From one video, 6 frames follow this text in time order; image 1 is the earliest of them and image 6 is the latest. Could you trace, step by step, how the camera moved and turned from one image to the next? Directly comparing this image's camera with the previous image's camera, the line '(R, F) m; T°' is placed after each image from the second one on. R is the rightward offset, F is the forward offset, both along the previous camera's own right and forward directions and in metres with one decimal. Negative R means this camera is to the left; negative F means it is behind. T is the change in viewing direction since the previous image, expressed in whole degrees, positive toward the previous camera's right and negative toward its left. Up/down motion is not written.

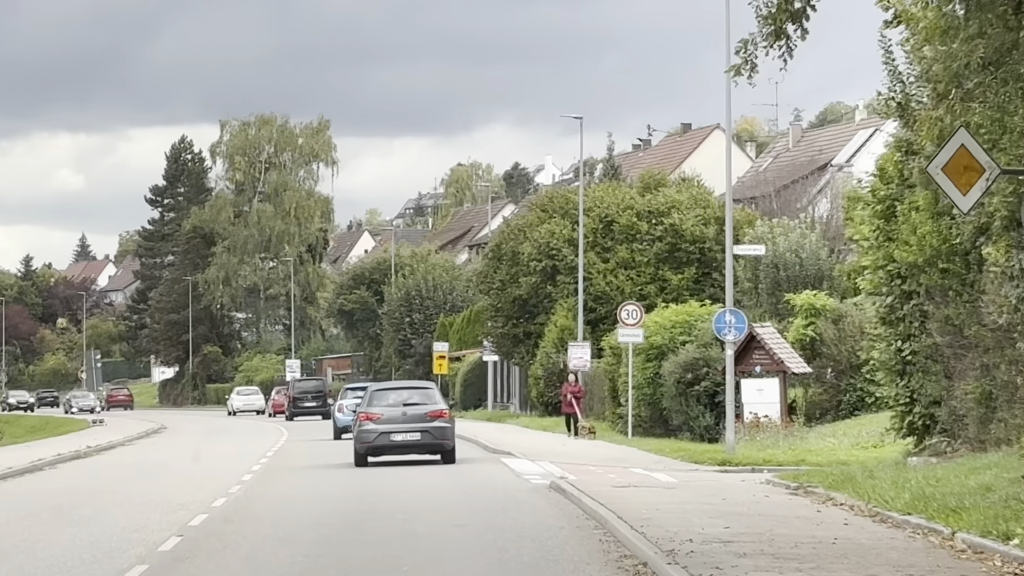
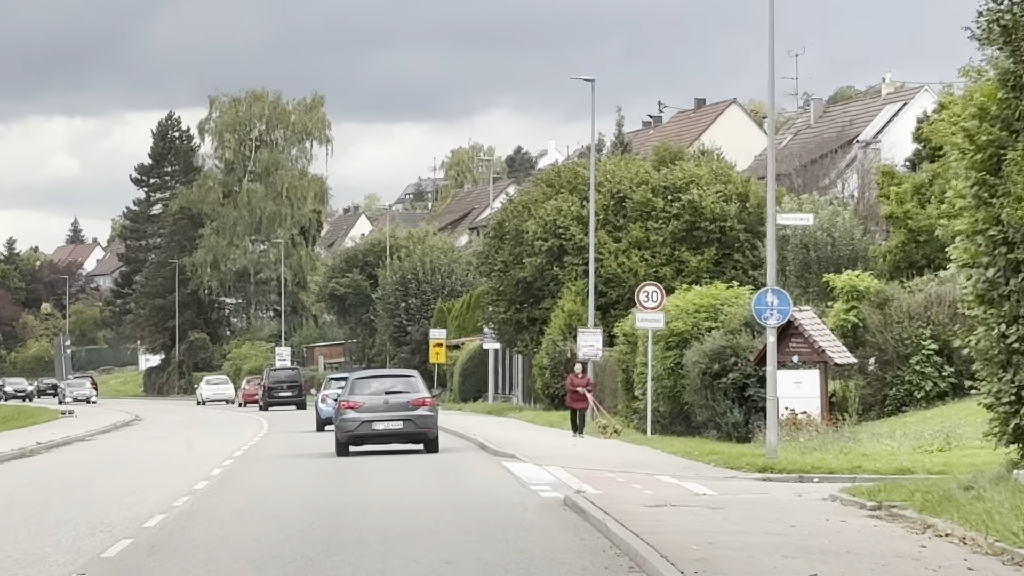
(-0.1, +4.2) m; 0°
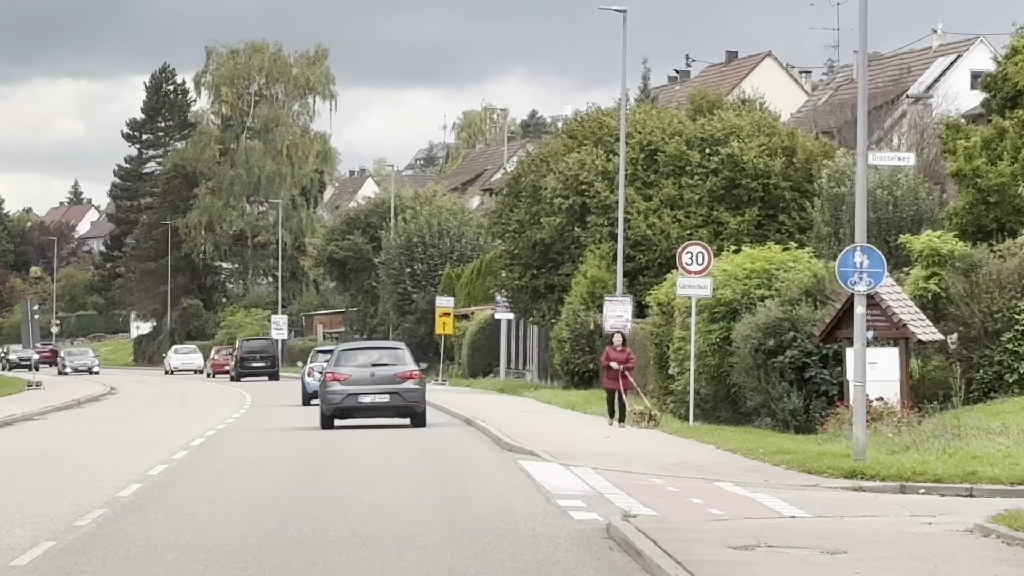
(-0.1, +5.0) m; -1°
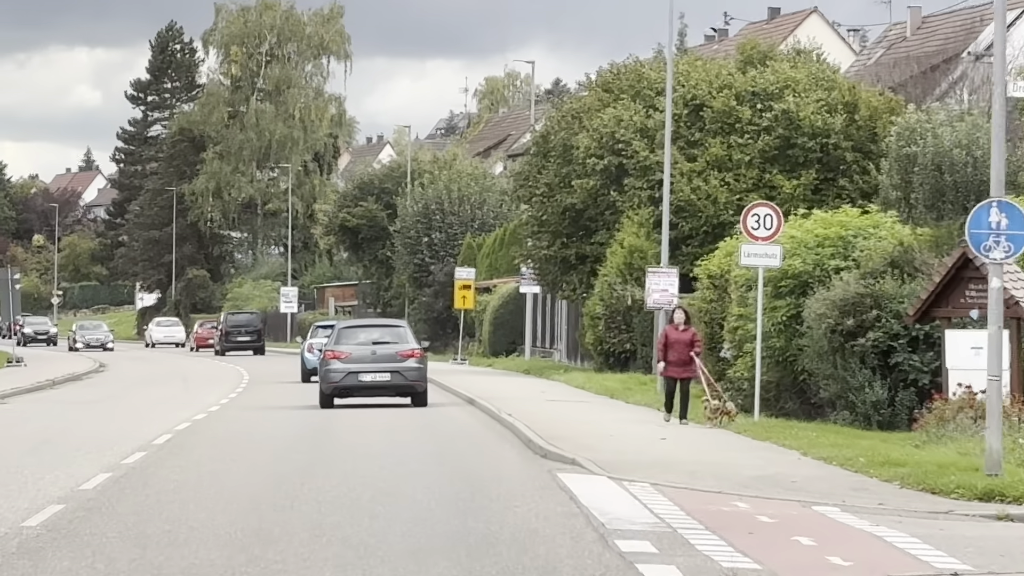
(-0.2, +4.1) m; -1°
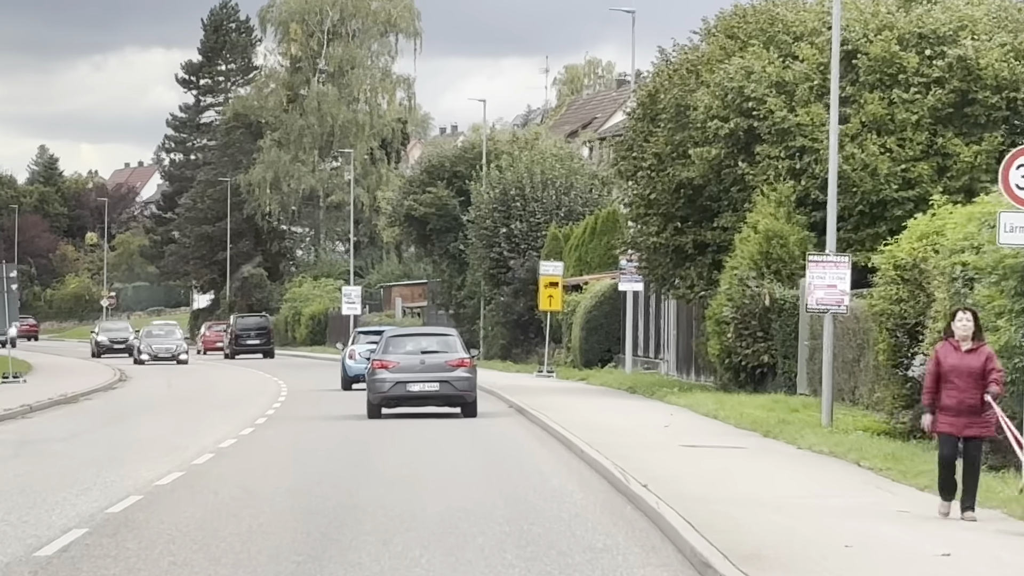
(-0.6, +7.4) m; -4°
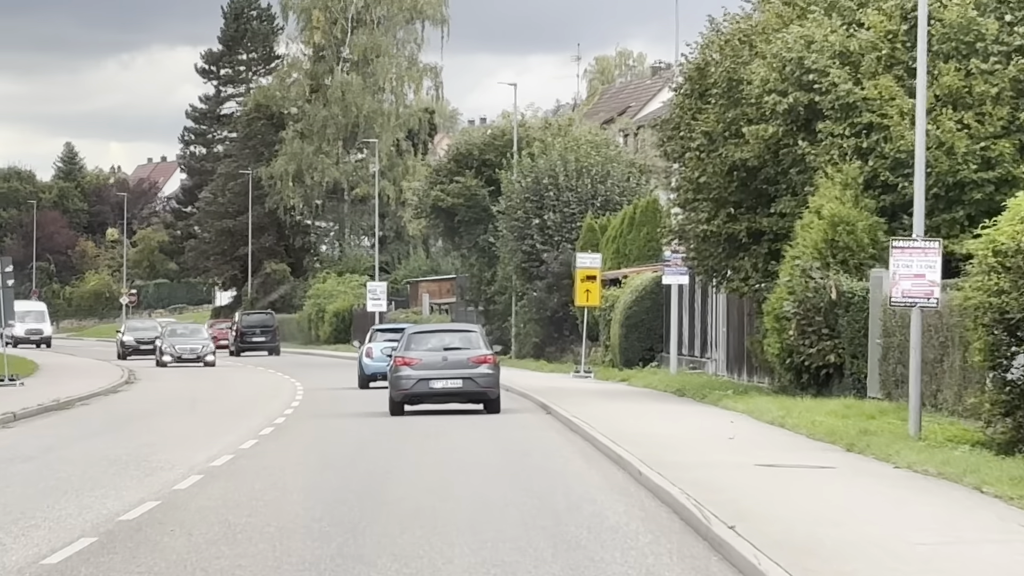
(-0.1, +2.6) m; -1°
